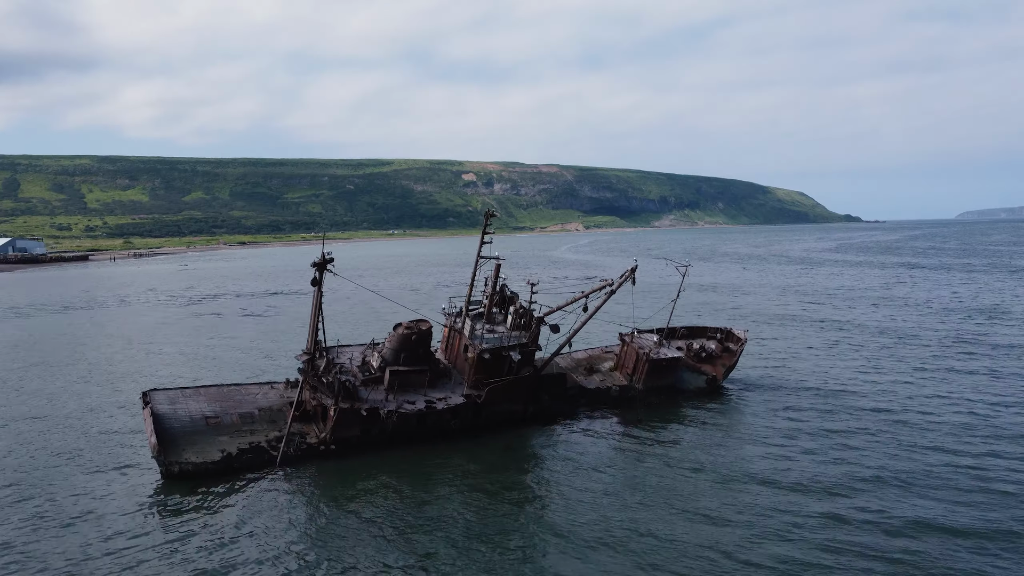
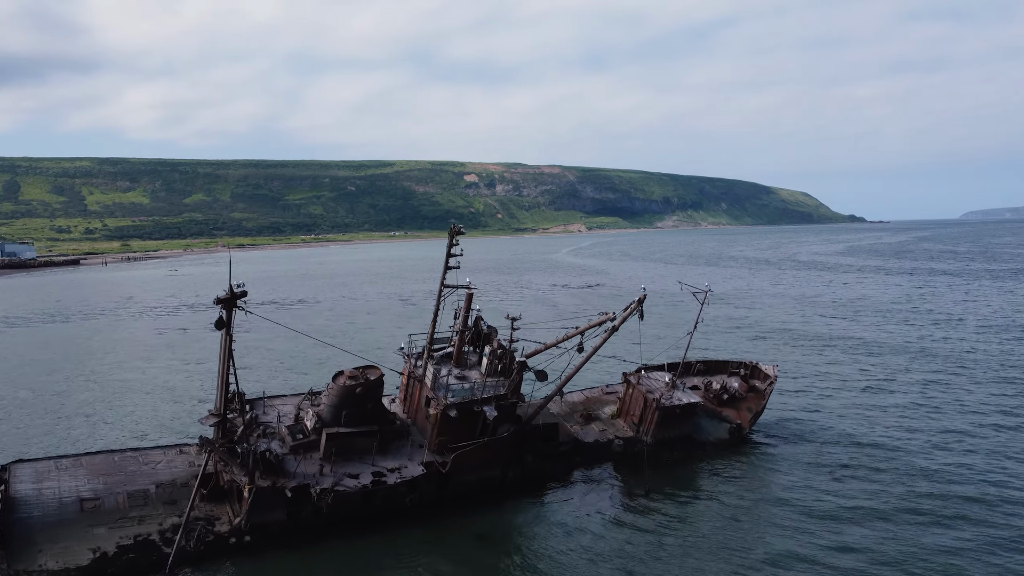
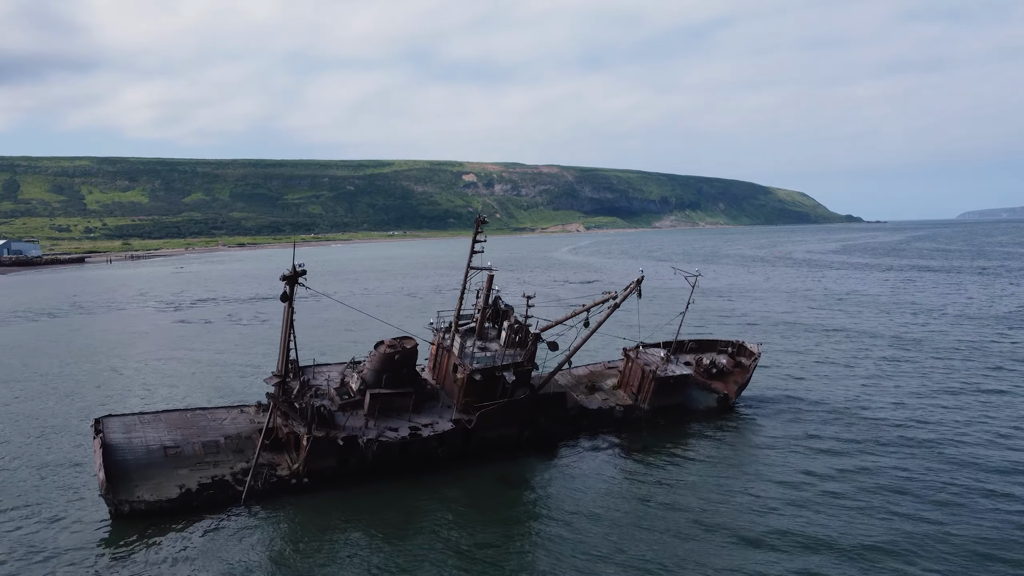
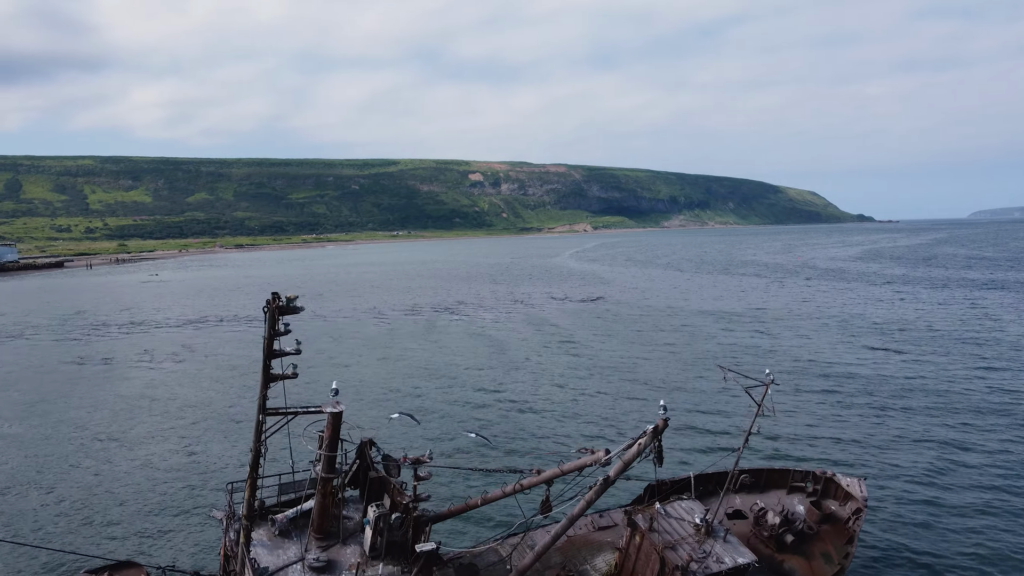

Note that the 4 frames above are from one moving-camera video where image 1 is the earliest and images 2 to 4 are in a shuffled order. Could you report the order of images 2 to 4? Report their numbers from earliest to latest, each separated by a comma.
3, 2, 4
